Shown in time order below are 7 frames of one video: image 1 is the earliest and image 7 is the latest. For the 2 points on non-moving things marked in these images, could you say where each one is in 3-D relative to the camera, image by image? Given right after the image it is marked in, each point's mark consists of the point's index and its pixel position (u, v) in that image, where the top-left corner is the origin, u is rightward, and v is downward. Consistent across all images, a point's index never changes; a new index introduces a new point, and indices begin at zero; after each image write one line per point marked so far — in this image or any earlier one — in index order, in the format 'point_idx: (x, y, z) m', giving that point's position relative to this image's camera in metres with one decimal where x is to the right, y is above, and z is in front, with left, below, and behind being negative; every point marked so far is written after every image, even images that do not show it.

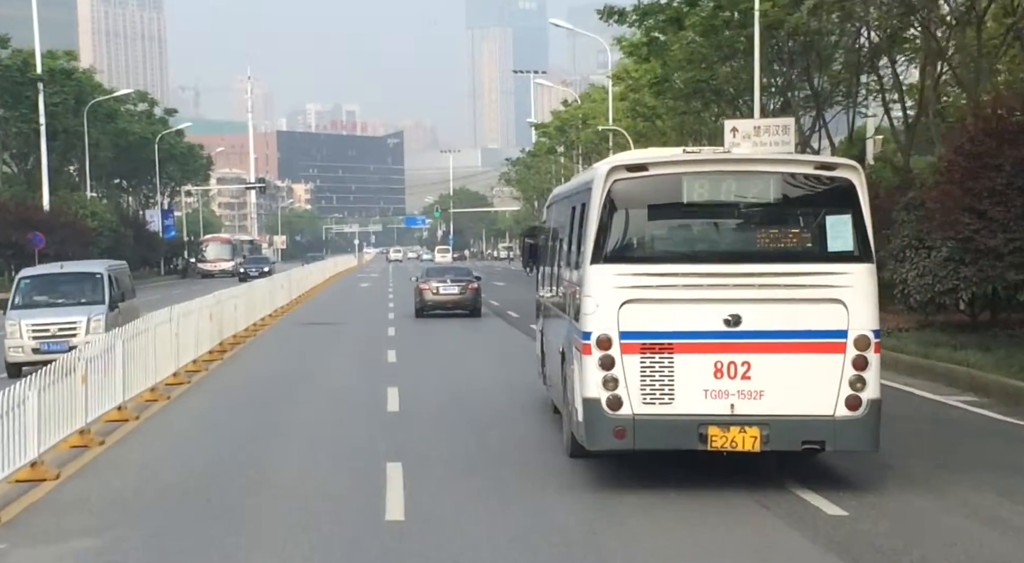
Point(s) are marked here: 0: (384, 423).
0: (-1.6, -1.6, +15.9) m
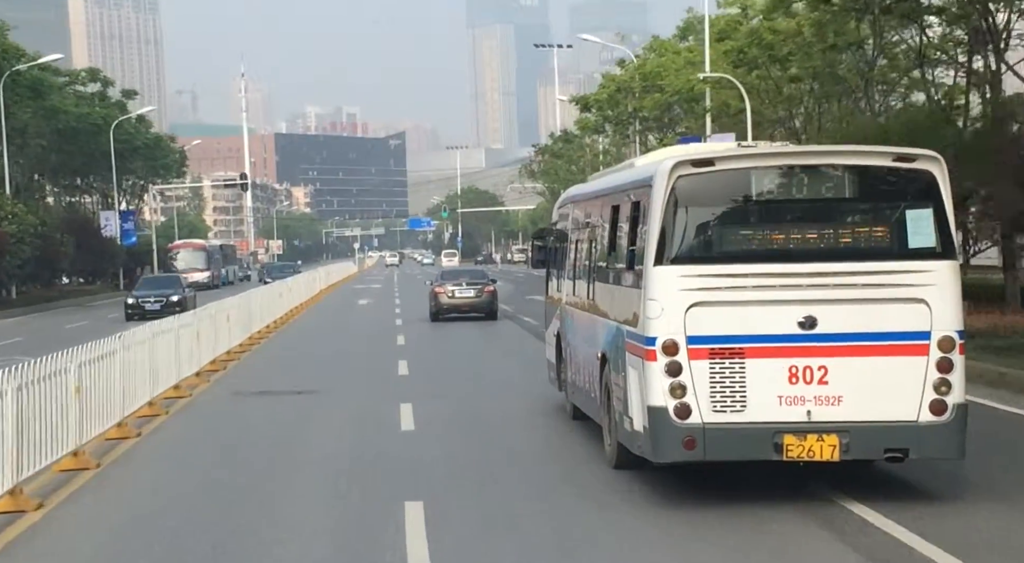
0: (-1.1, -1.7, +15.2) m
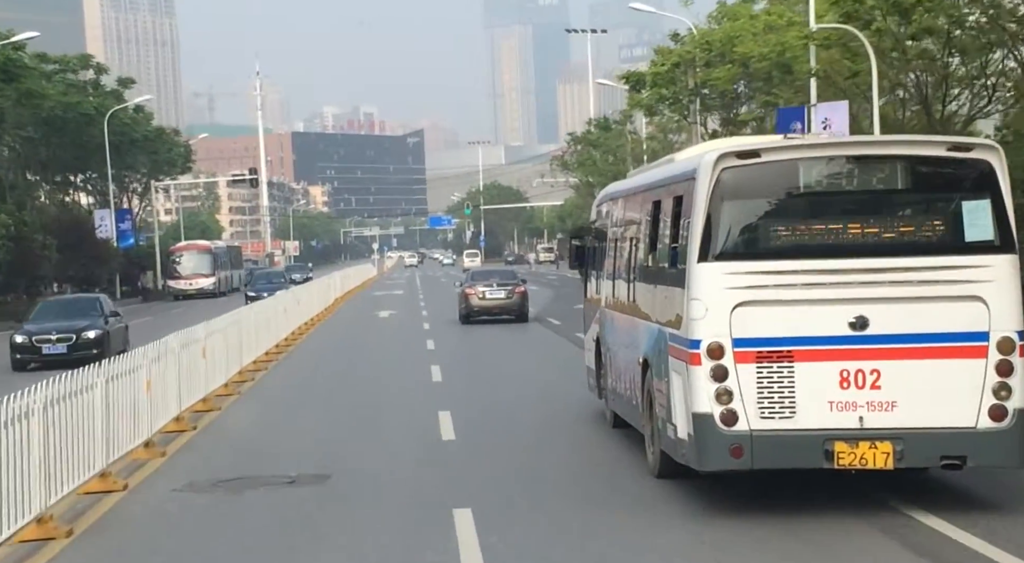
0: (-0.8, -1.7, +14.8) m
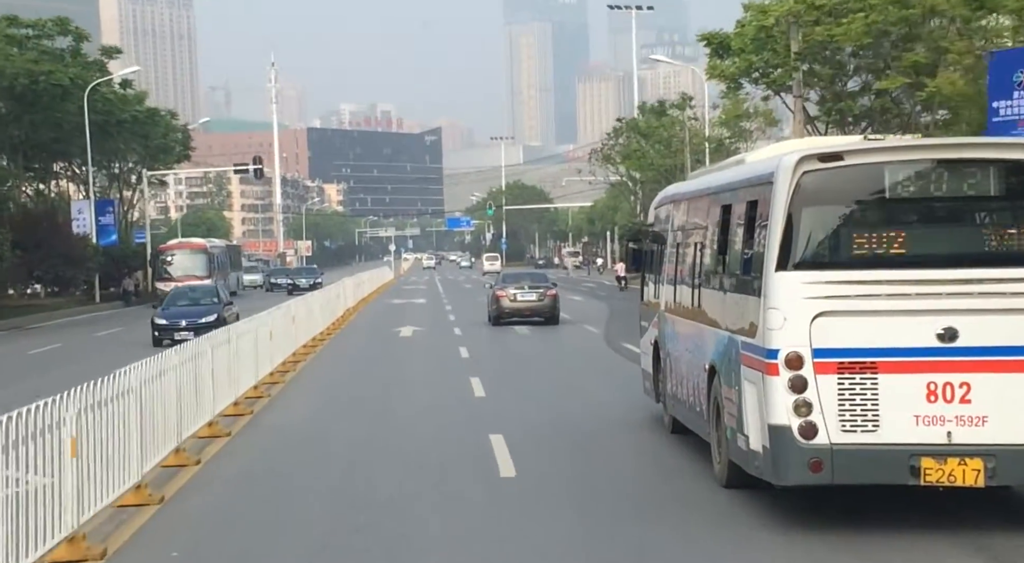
0: (-0.3, -1.7, +14.3) m
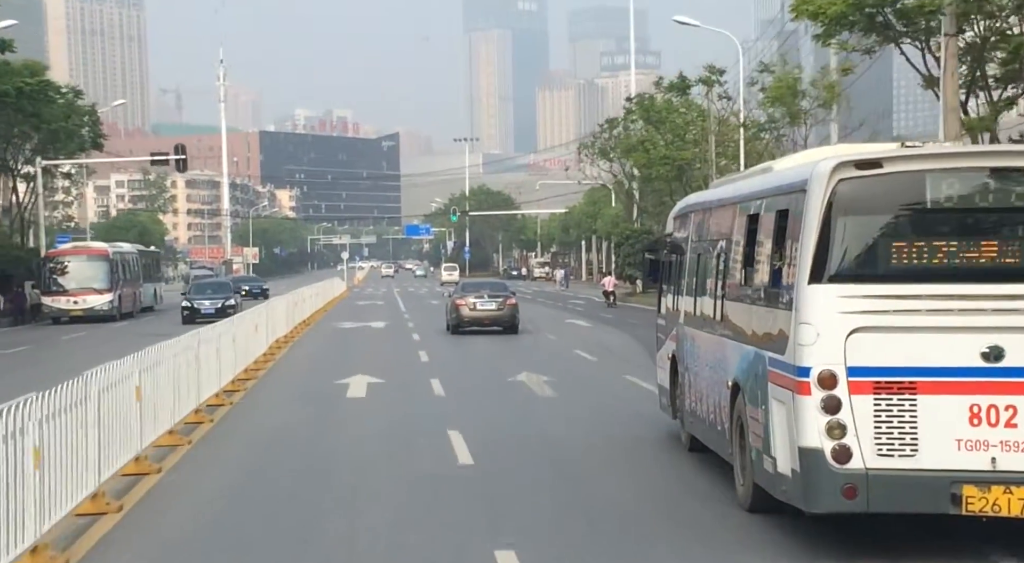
0: (-0.4, -1.8, +13.5) m
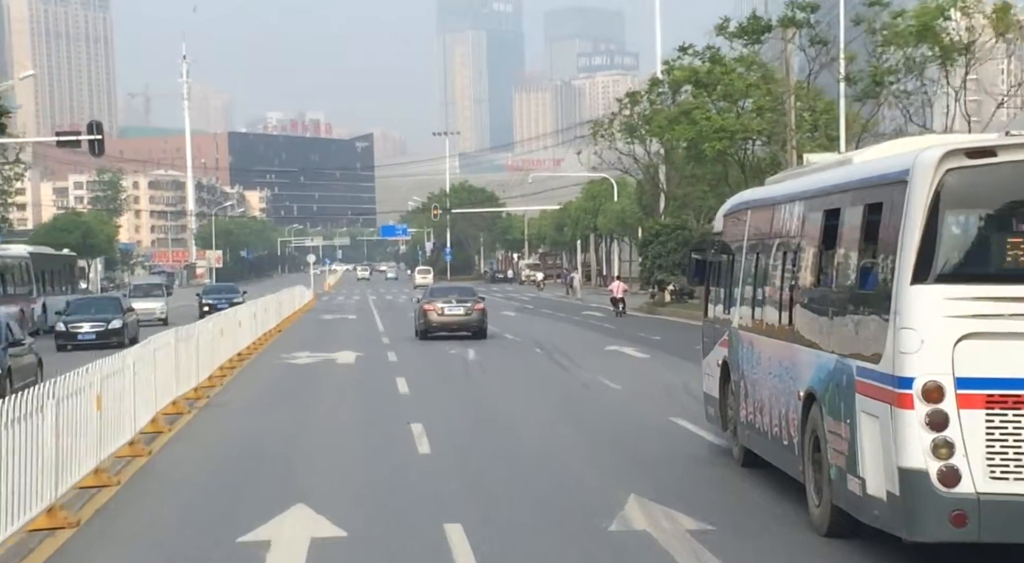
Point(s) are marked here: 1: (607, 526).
0: (0.0, -1.8, +12.4) m
1: (+0.9, -1.9, +10.8) m
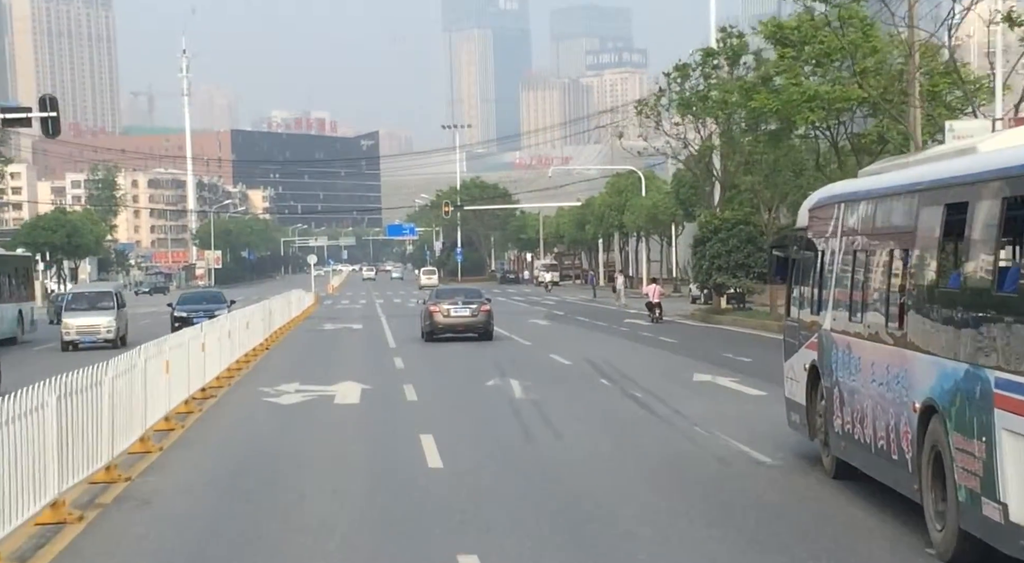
0: (+0.5, -1.8, +11.4) m
1: (+1.5, -1.9, +9.8) m
